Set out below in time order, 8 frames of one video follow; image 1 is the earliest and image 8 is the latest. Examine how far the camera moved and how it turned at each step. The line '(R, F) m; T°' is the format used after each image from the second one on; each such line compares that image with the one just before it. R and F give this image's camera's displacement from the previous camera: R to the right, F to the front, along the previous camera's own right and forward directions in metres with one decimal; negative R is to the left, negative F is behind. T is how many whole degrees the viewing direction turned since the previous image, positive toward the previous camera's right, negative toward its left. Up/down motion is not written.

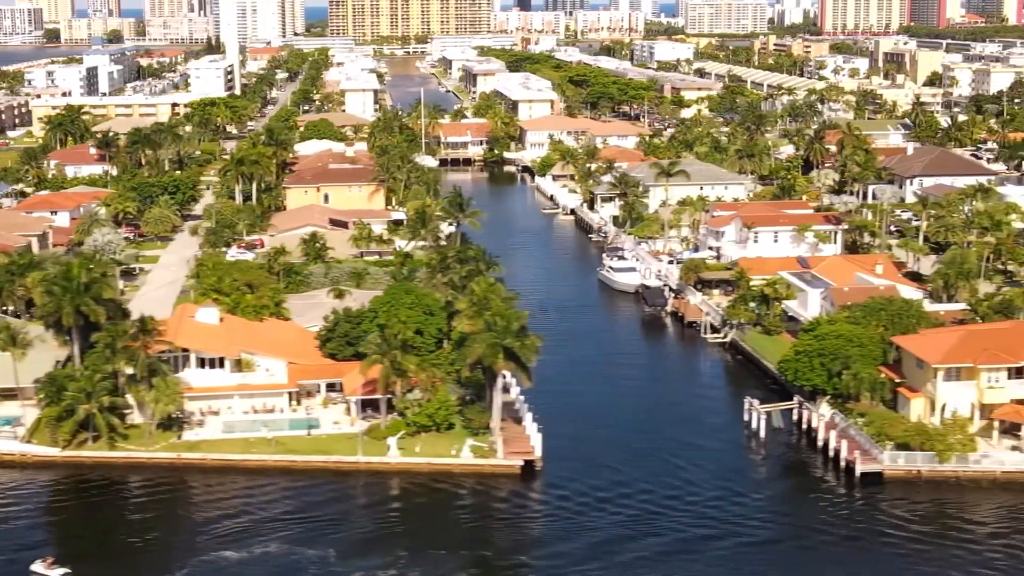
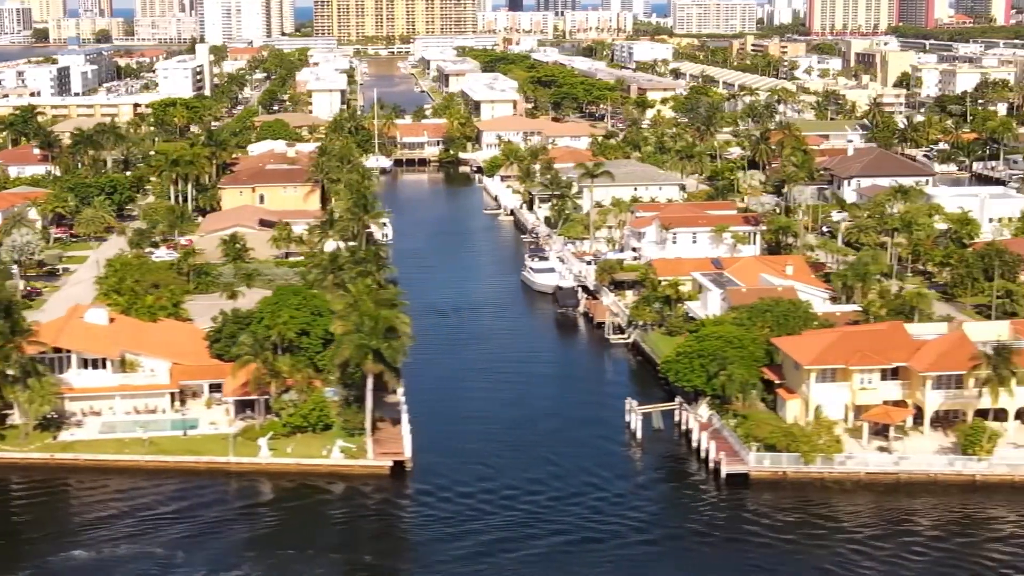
(+4.8, -0.1) m; 0°
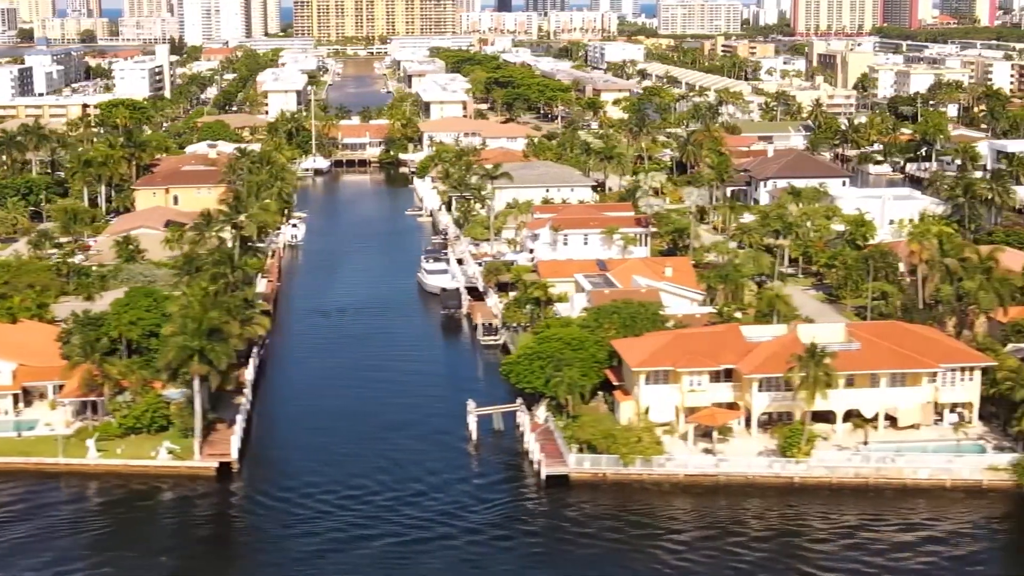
(+6.4, -0.2) m; 0°
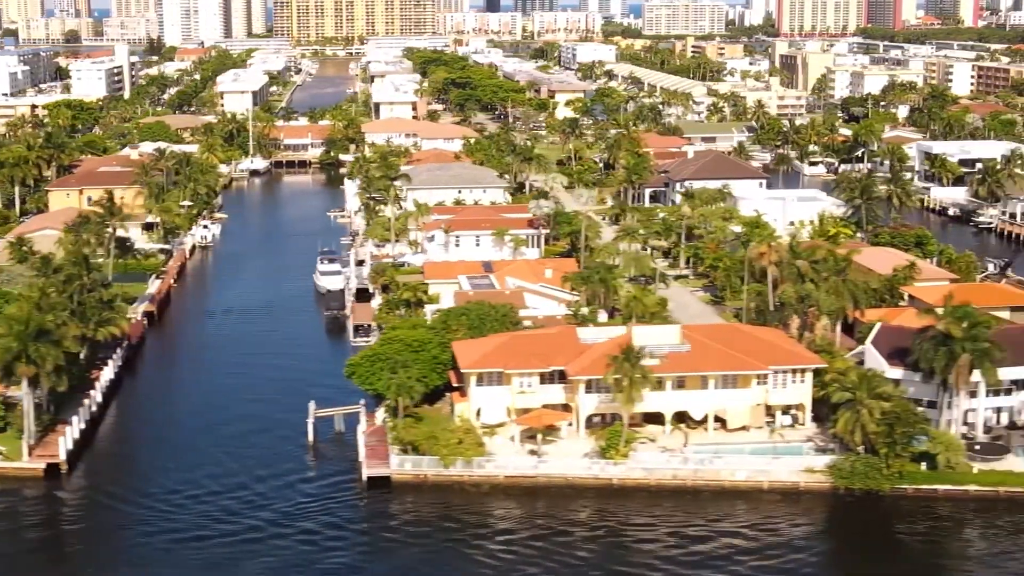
(+6.4, -0.1) m; 0°
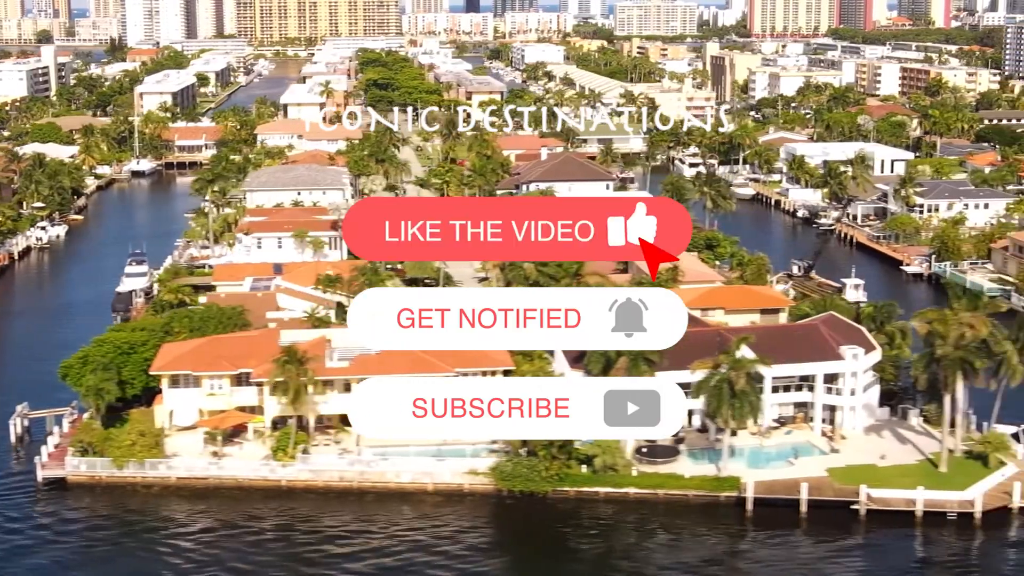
(+11.9, -0.2) m; 0°
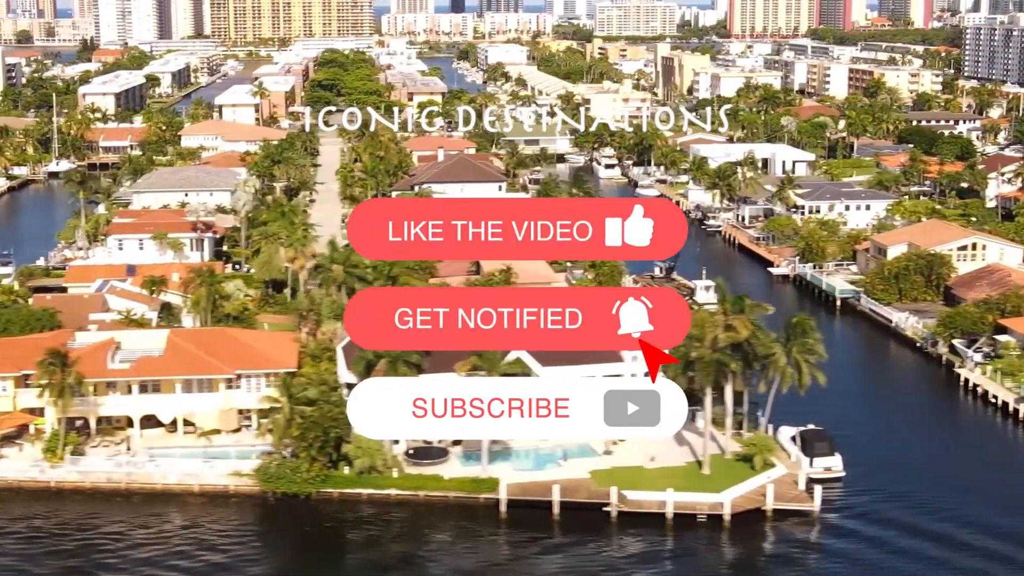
(+8.4, -0.1) m; 0°
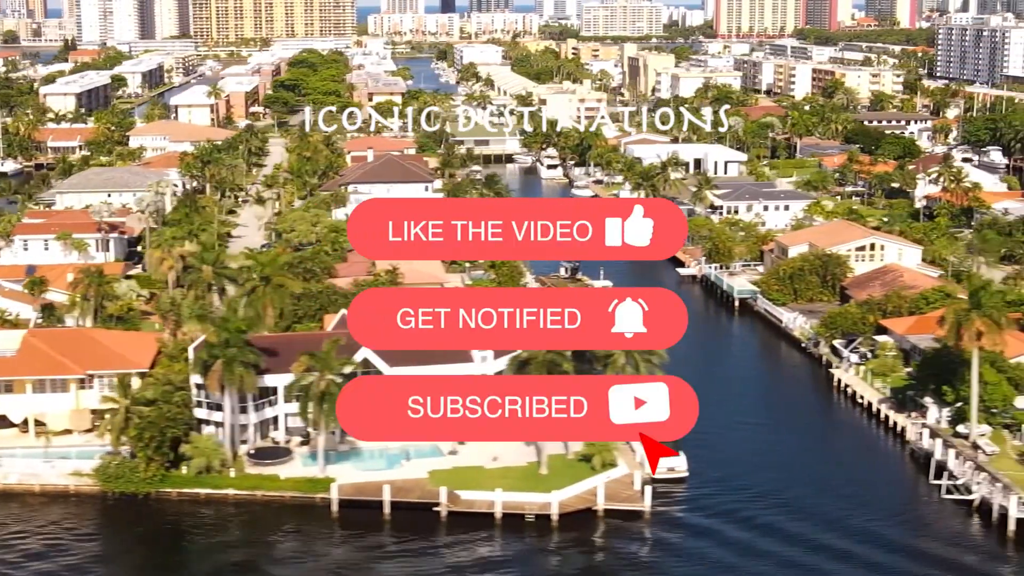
(+5.8, -0.1) m; 0°
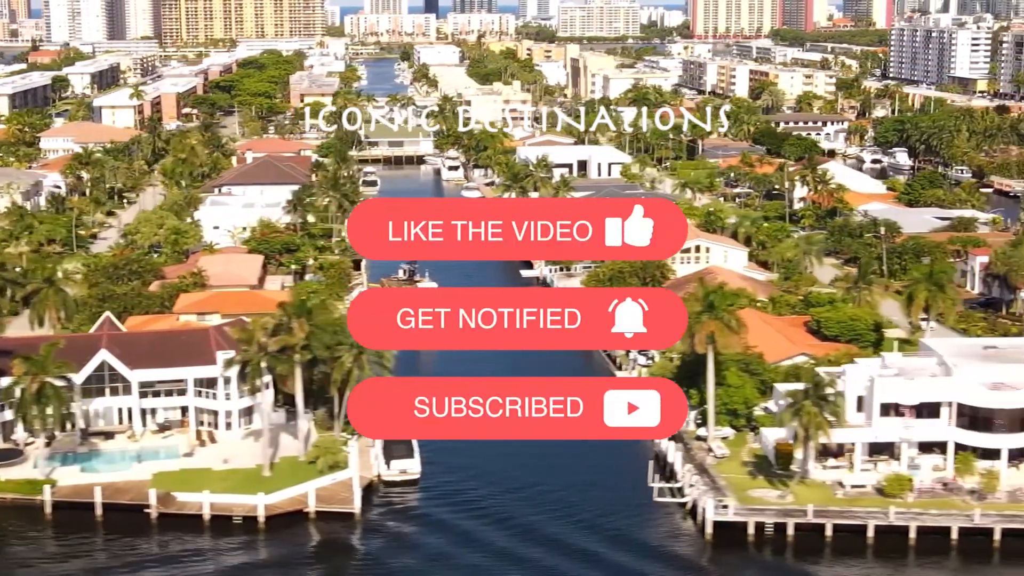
(+10.0, -0.2) m; 0°
